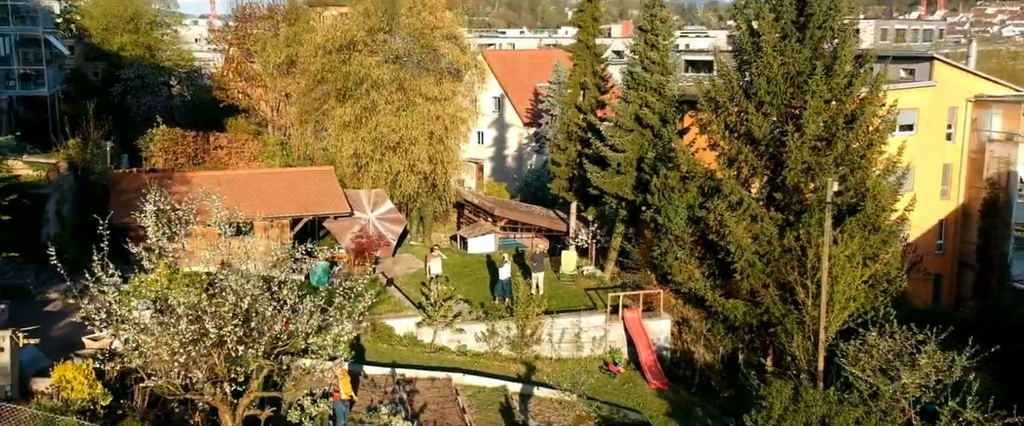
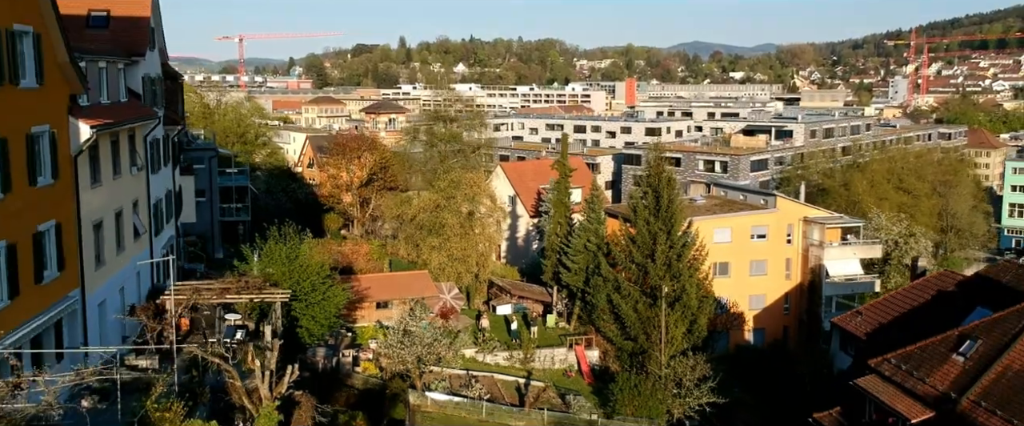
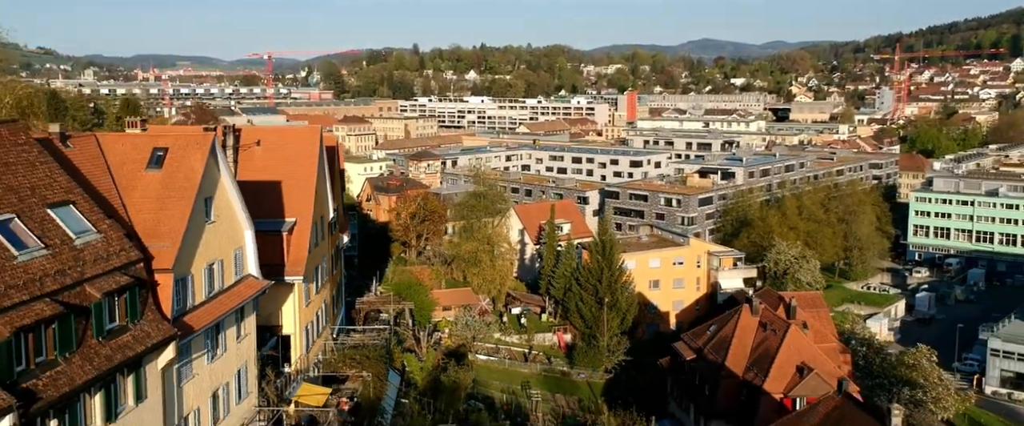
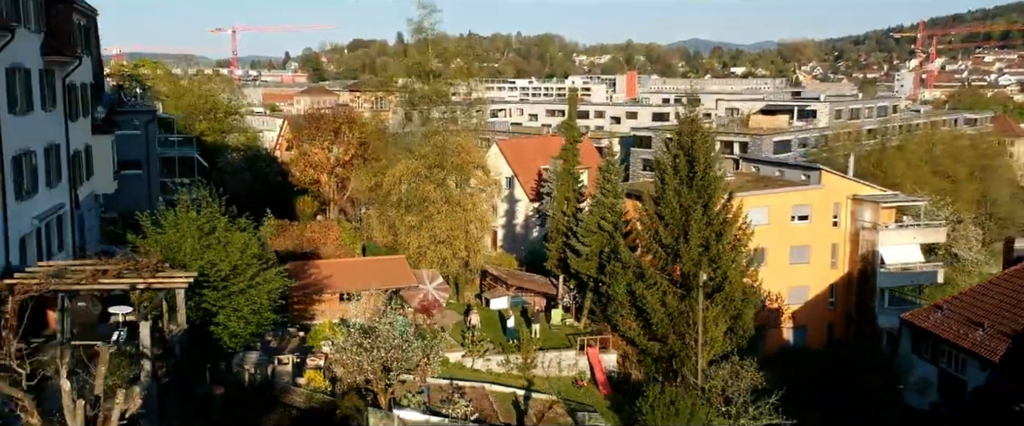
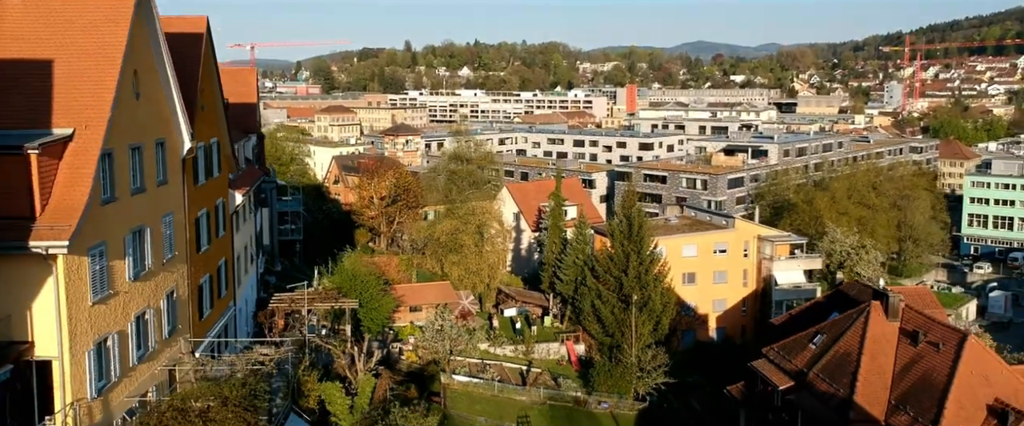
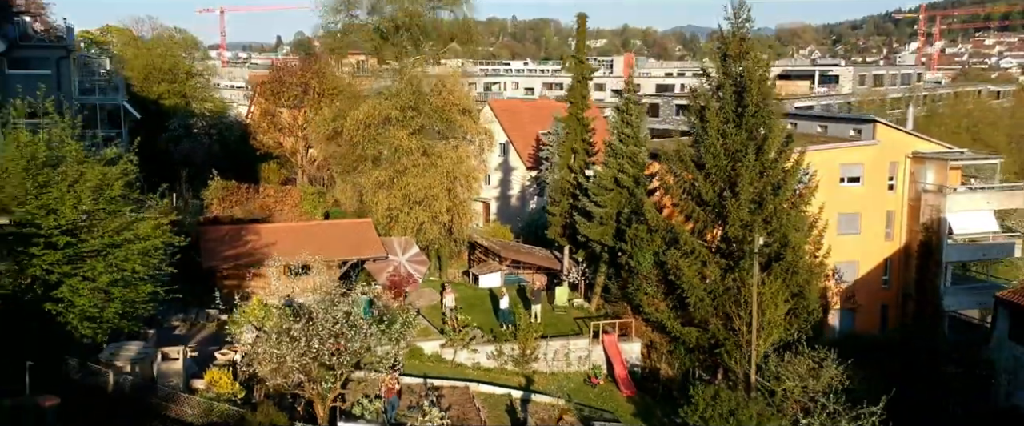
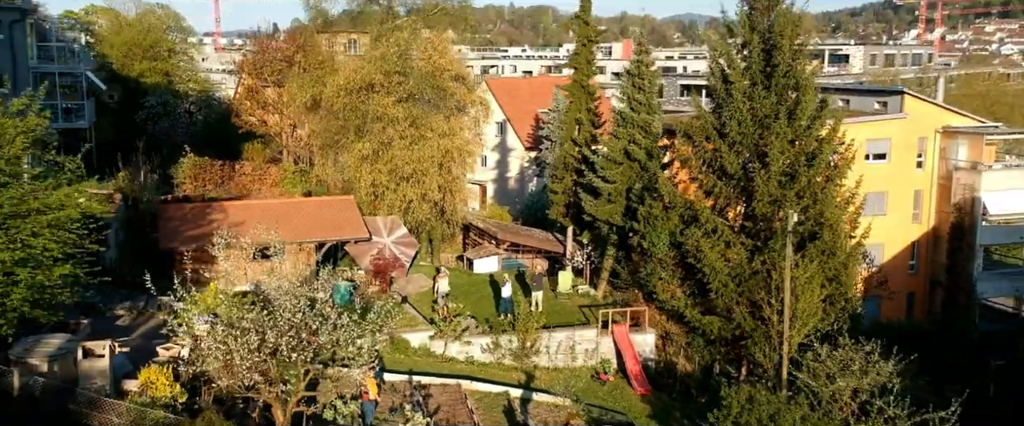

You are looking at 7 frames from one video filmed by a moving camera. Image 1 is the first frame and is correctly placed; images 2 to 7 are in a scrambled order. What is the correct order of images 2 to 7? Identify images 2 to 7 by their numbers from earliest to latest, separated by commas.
7, 6, 4, 2, 5, 3
